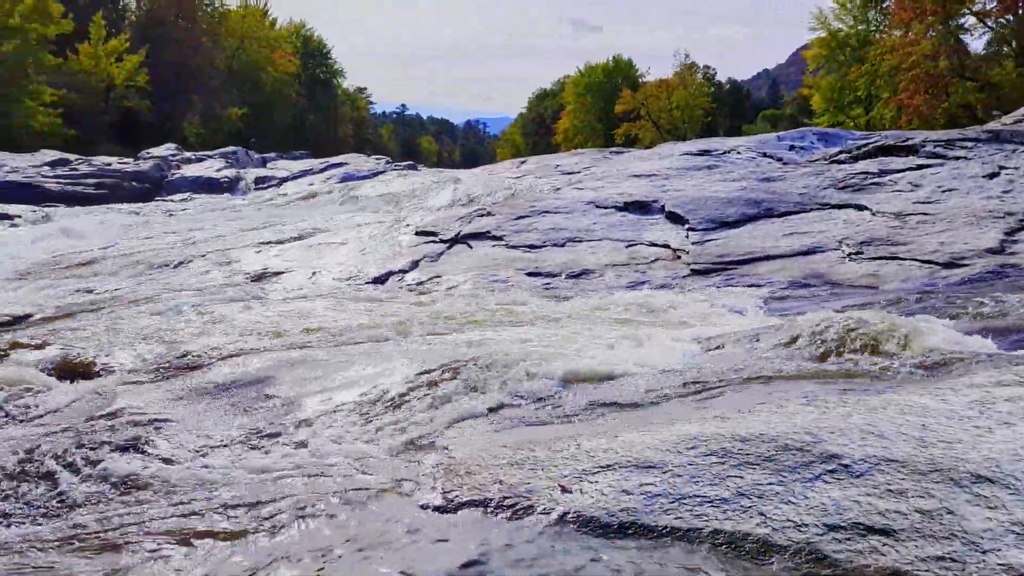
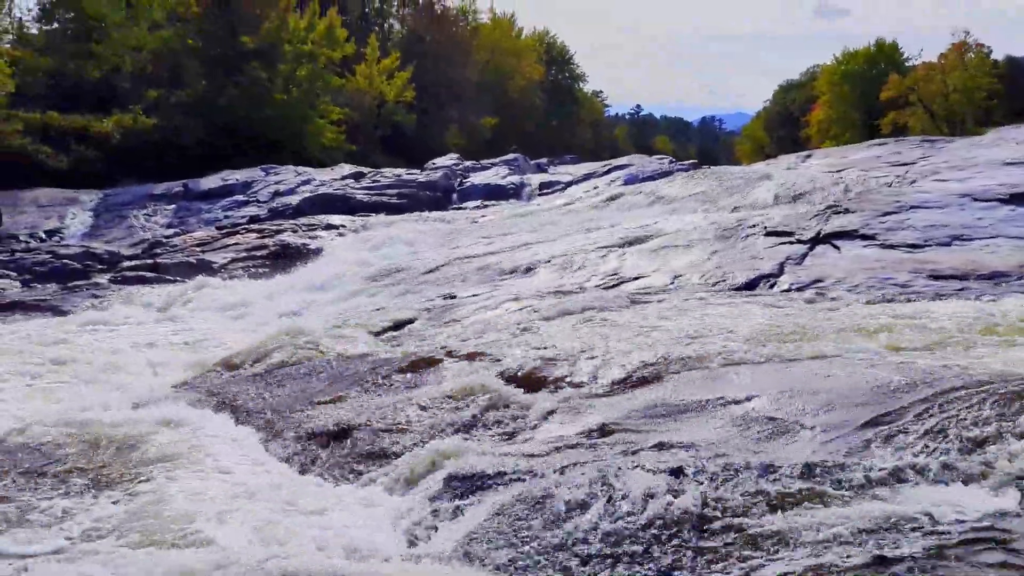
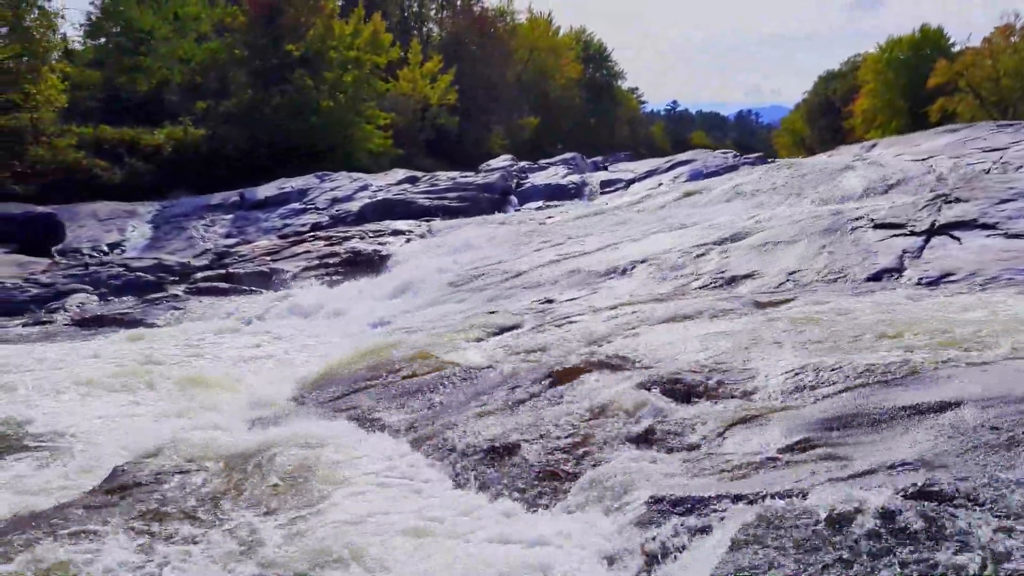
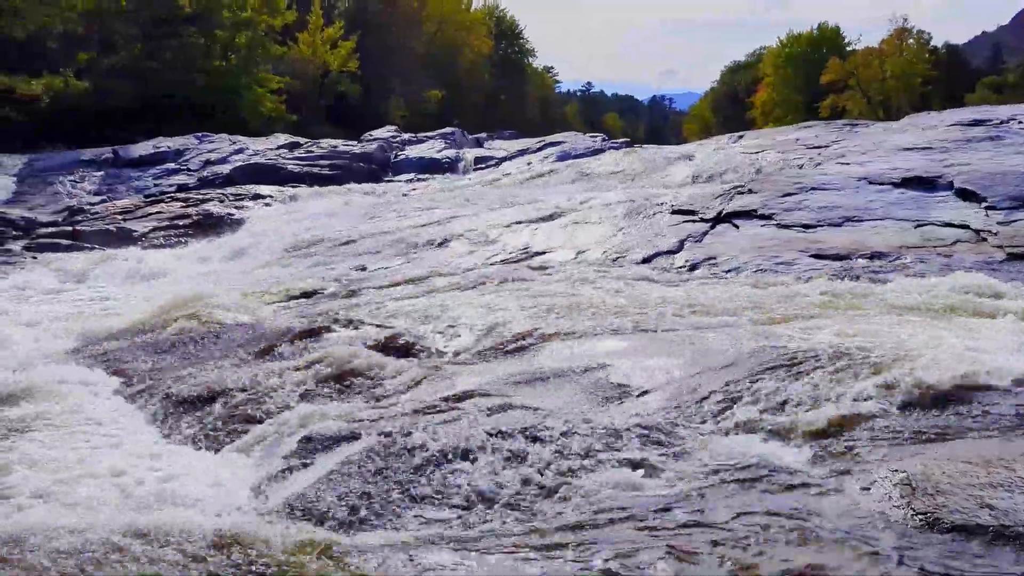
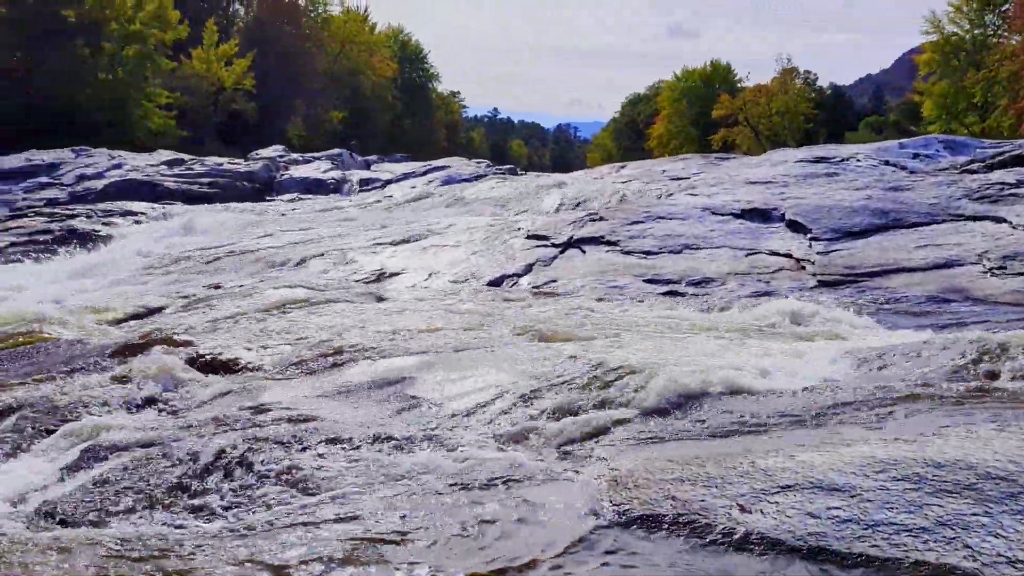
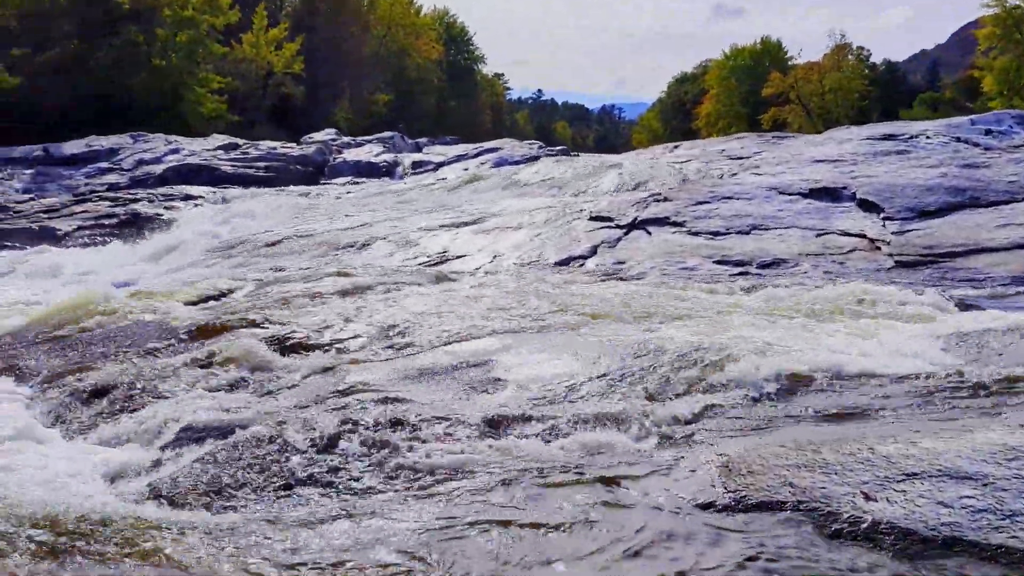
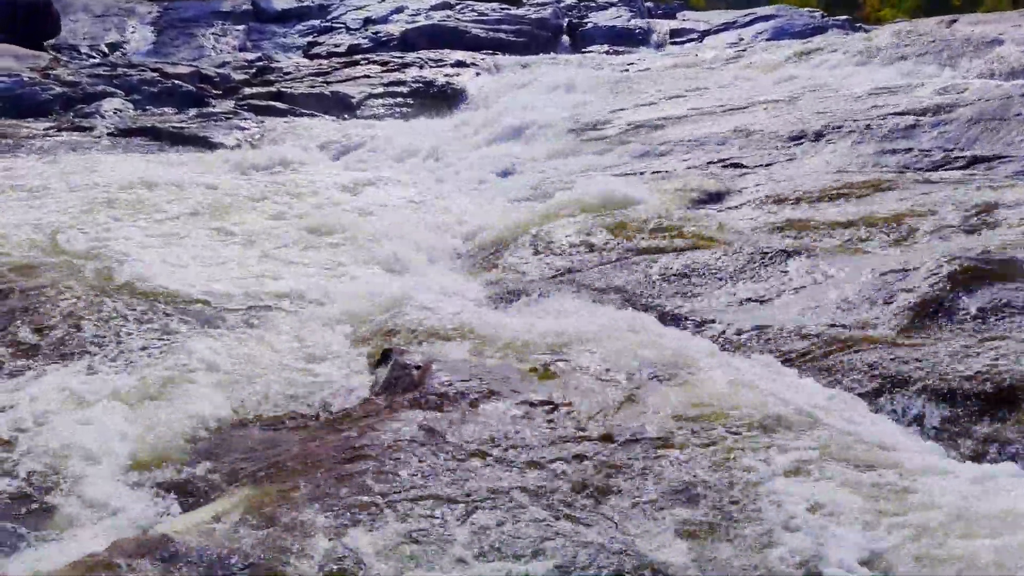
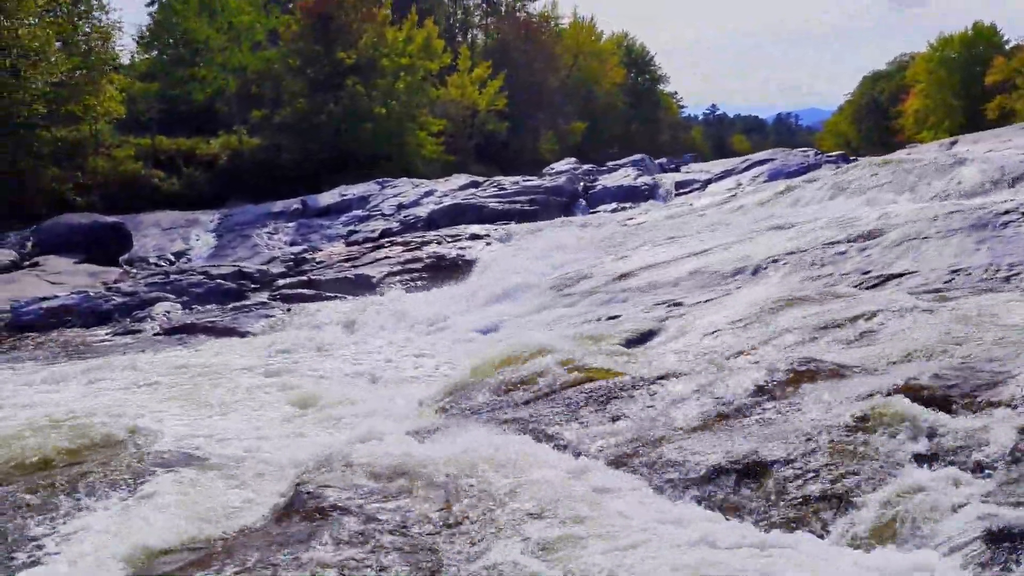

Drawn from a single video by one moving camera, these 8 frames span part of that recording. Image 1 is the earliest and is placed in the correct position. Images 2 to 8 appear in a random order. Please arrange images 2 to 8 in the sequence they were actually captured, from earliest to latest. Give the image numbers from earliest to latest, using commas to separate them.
5, 6, 4, 2, 3, 8, 7
